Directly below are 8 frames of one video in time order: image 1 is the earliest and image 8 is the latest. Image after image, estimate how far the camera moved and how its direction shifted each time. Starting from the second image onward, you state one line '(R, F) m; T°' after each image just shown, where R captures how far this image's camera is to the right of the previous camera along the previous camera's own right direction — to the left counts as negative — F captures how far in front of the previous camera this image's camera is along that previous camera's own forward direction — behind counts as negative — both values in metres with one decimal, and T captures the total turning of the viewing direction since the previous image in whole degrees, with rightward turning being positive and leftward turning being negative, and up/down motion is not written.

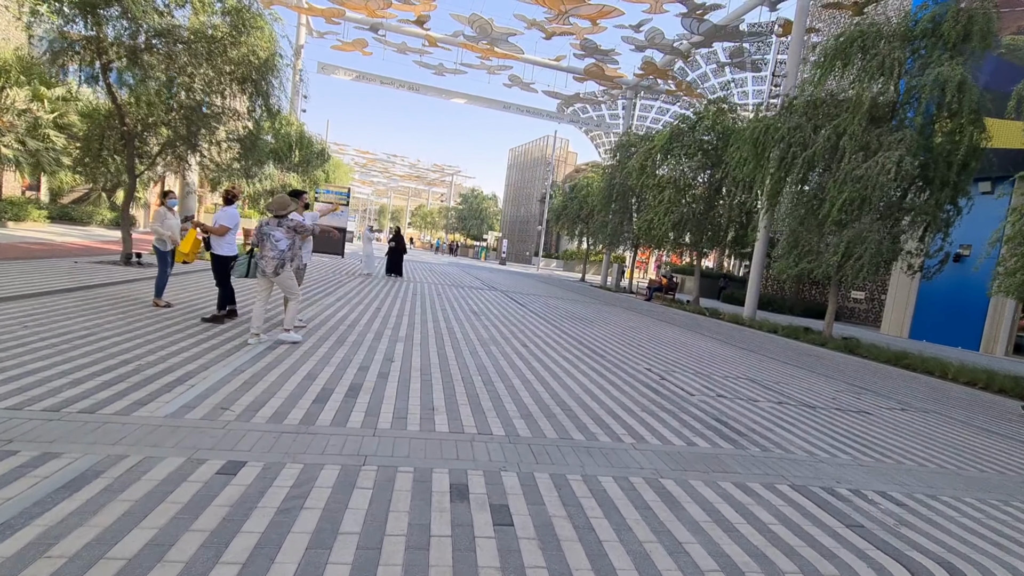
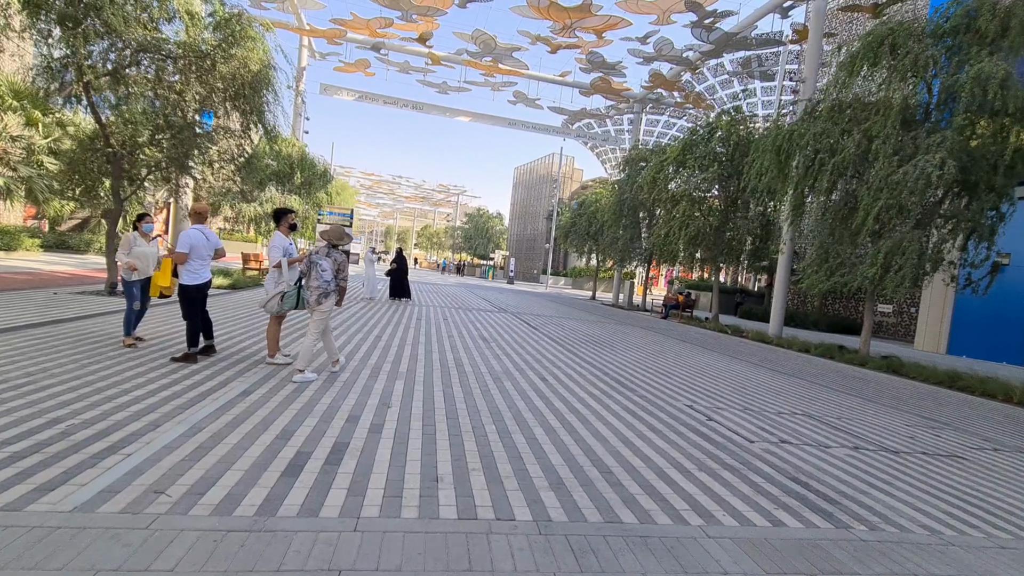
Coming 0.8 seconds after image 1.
(-0.1, +0.9) m; -1°
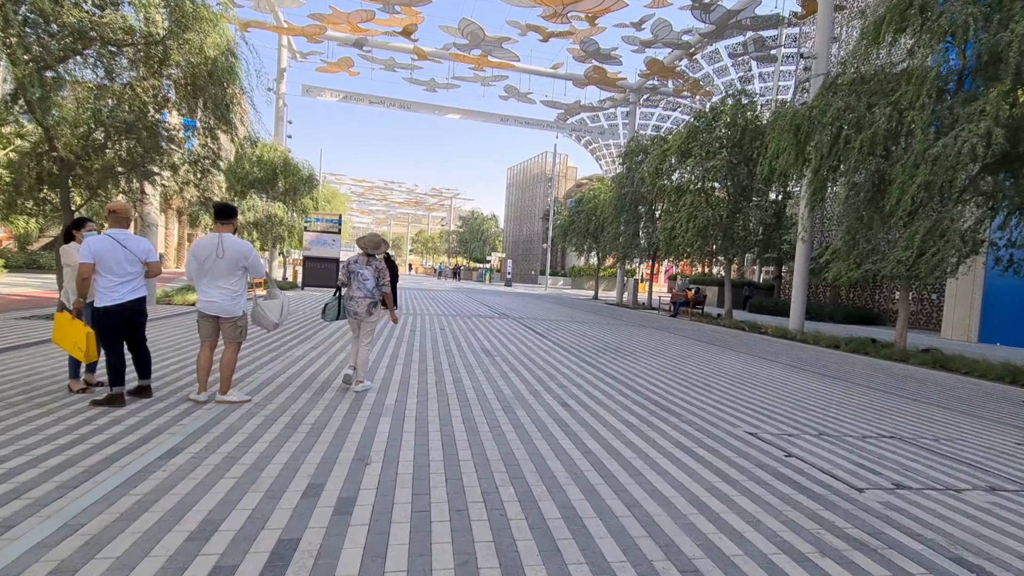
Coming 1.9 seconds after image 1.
(-0.1, +1.3) m; 0°
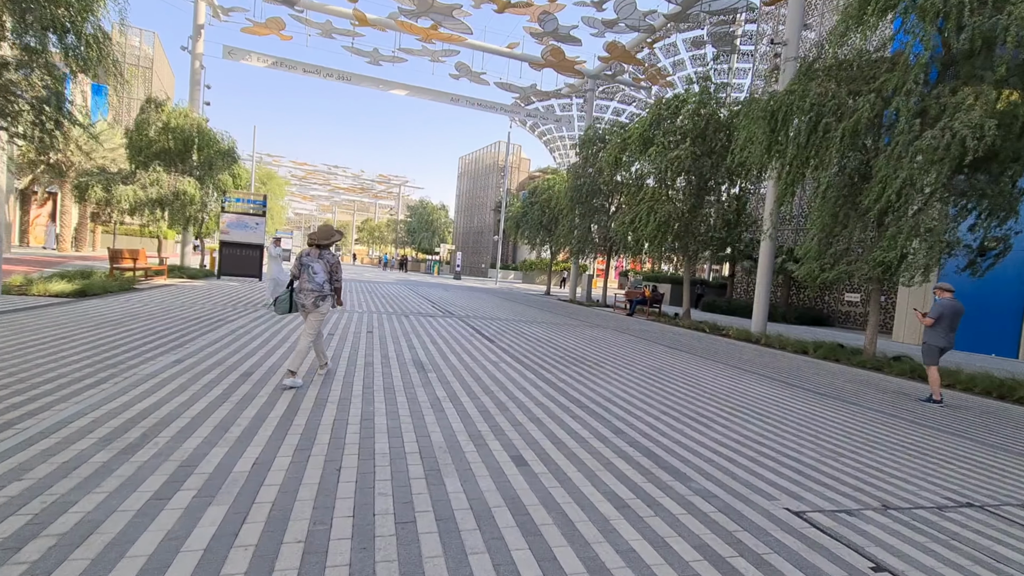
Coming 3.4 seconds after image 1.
(+0.1, +1.8) m; +6°
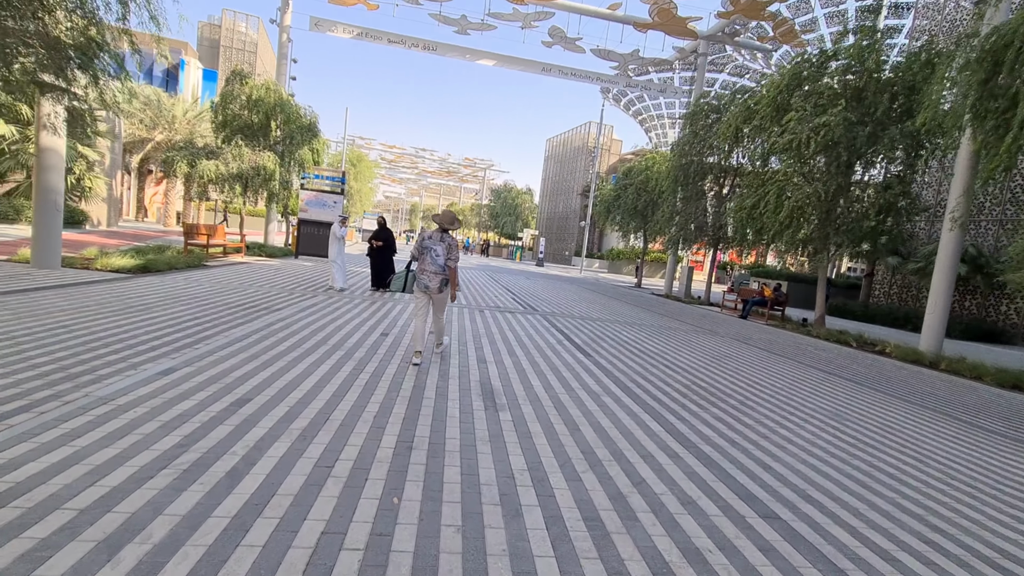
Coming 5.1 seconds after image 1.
(-0.4, +2.2) m; -9°
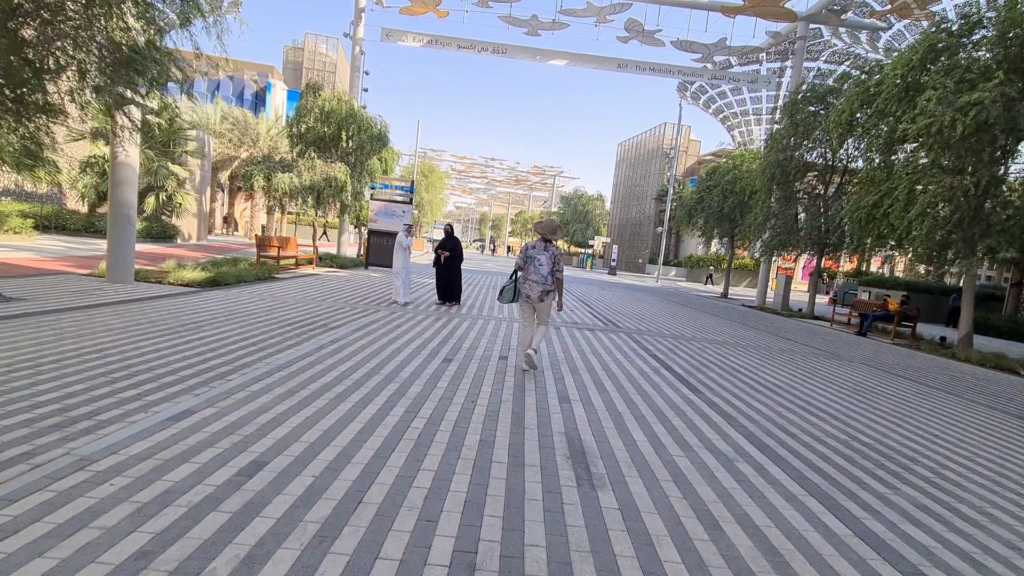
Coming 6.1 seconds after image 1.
(-0.2, +1.2) m; -8°
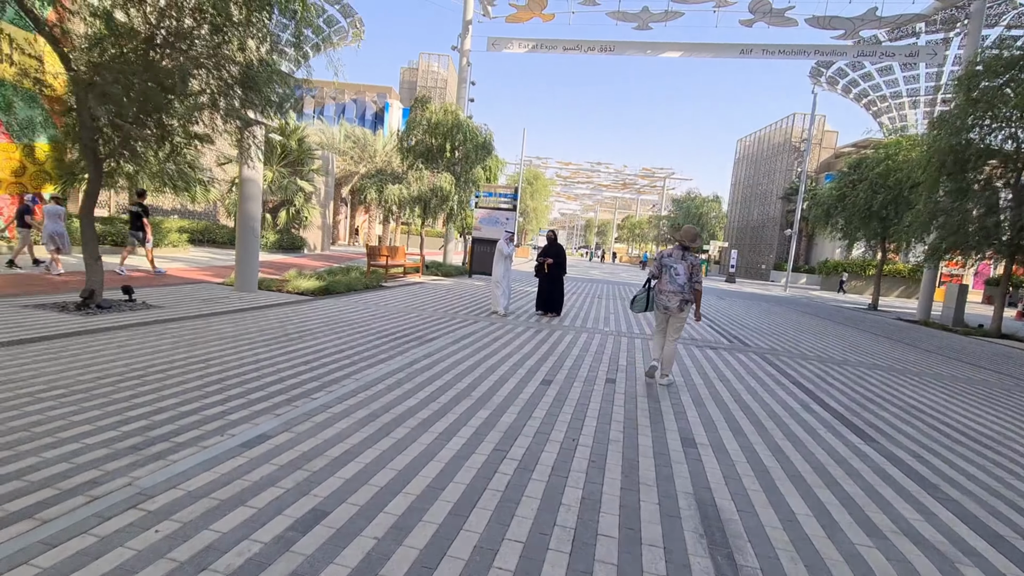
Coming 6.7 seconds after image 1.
(0.0, +0.7) m; -12°
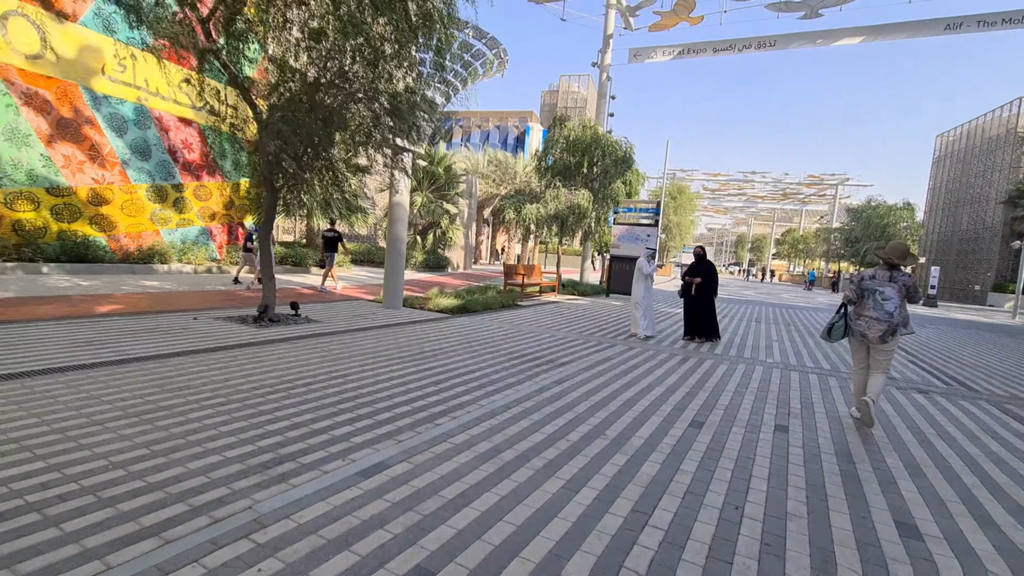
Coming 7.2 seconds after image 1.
(0.0, +0.5) m; -16°
